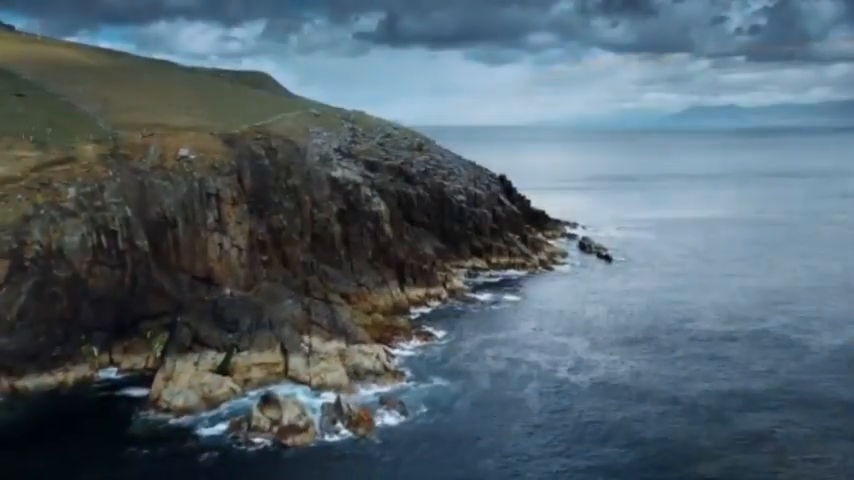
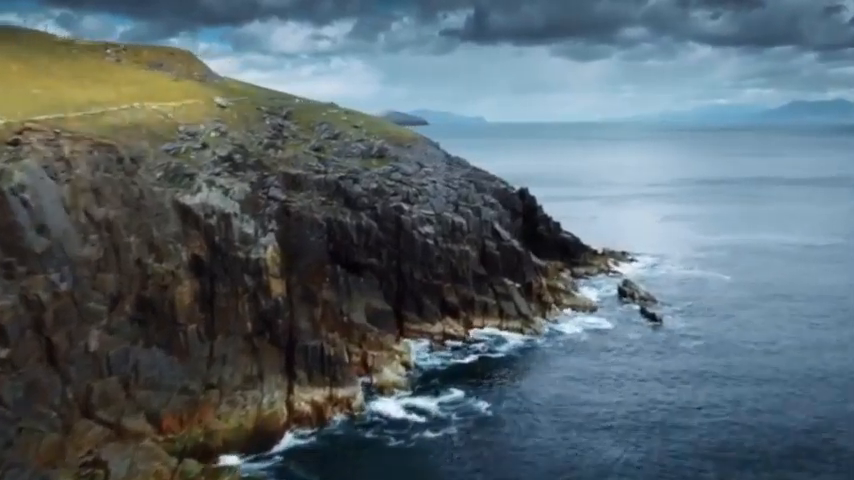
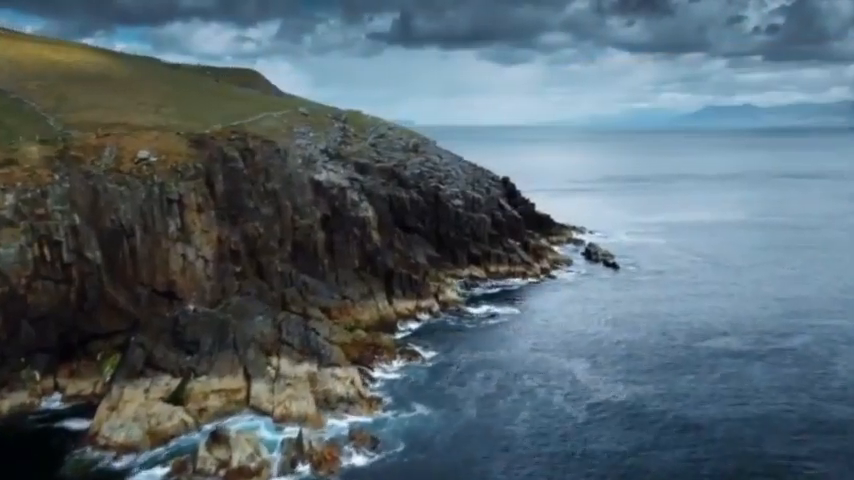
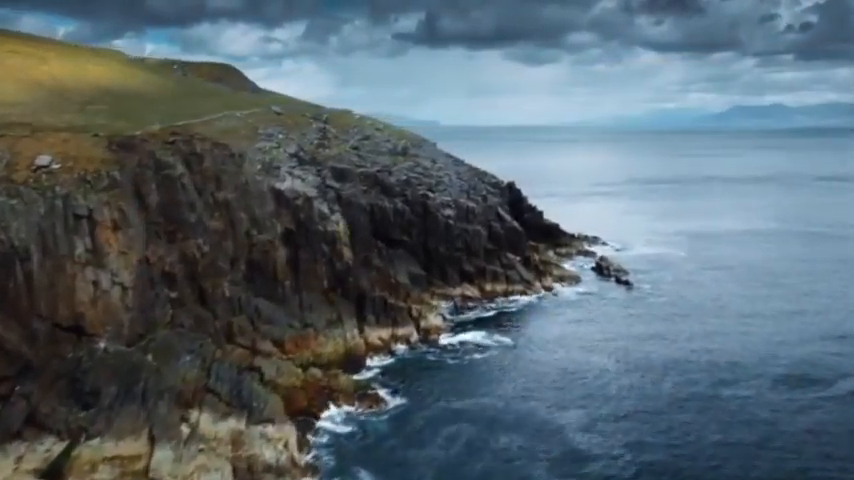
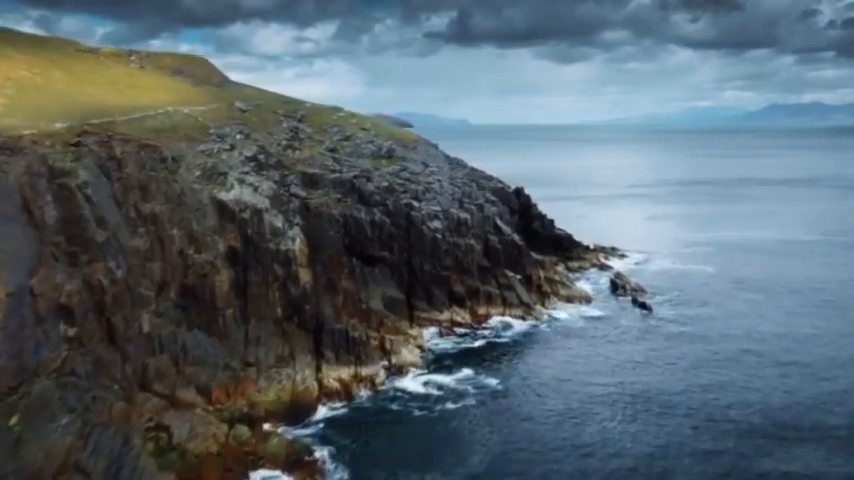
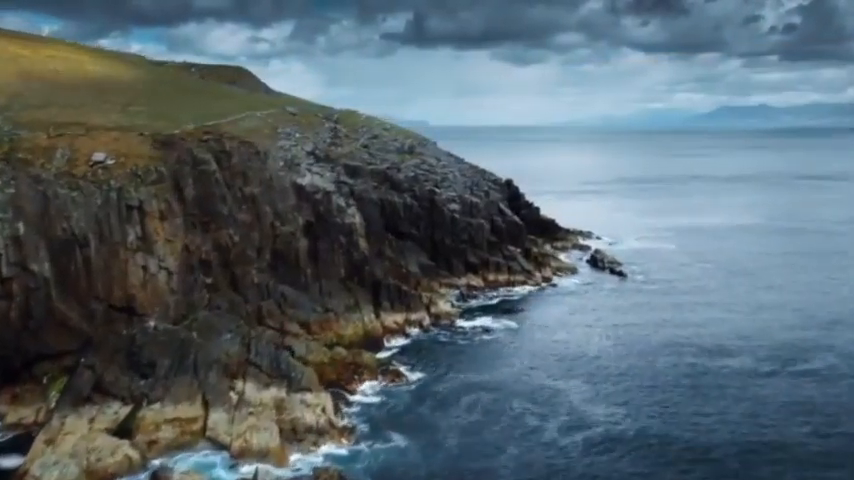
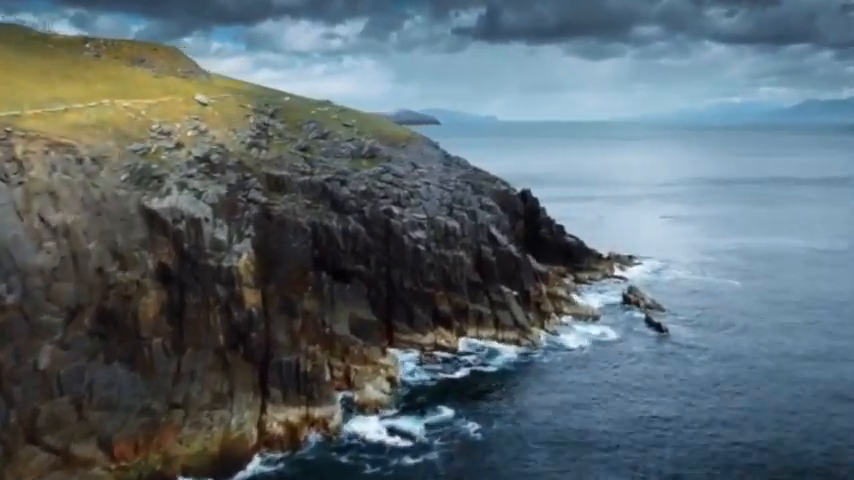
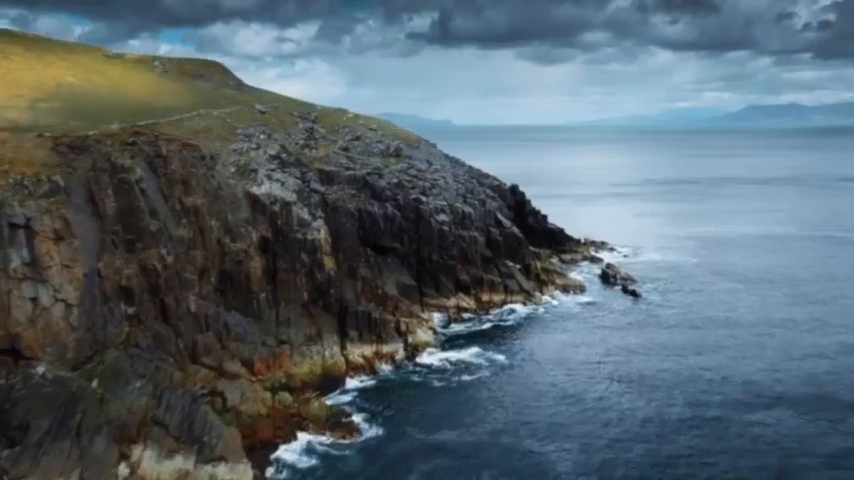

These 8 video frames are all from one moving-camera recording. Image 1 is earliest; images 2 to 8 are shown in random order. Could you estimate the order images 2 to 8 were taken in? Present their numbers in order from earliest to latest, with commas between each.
3, 6, 4, 8, 5, 2, 7
